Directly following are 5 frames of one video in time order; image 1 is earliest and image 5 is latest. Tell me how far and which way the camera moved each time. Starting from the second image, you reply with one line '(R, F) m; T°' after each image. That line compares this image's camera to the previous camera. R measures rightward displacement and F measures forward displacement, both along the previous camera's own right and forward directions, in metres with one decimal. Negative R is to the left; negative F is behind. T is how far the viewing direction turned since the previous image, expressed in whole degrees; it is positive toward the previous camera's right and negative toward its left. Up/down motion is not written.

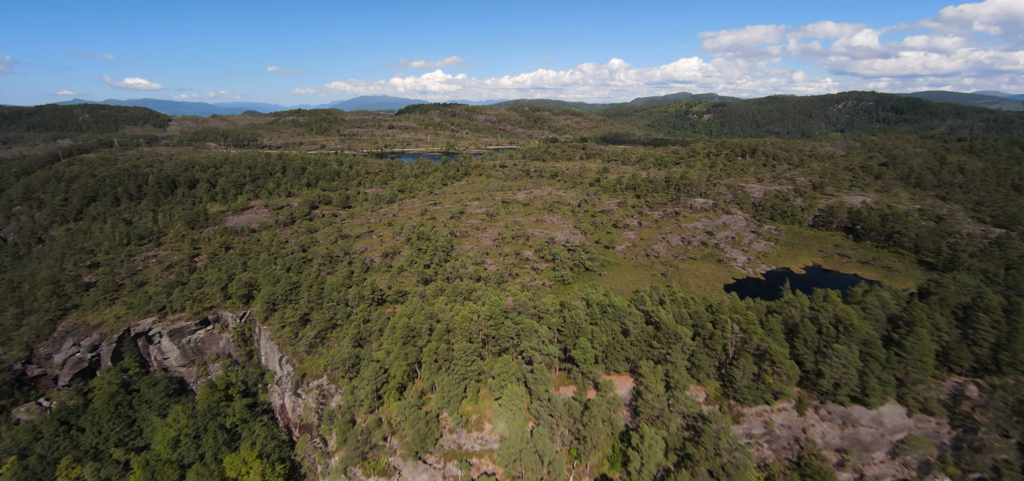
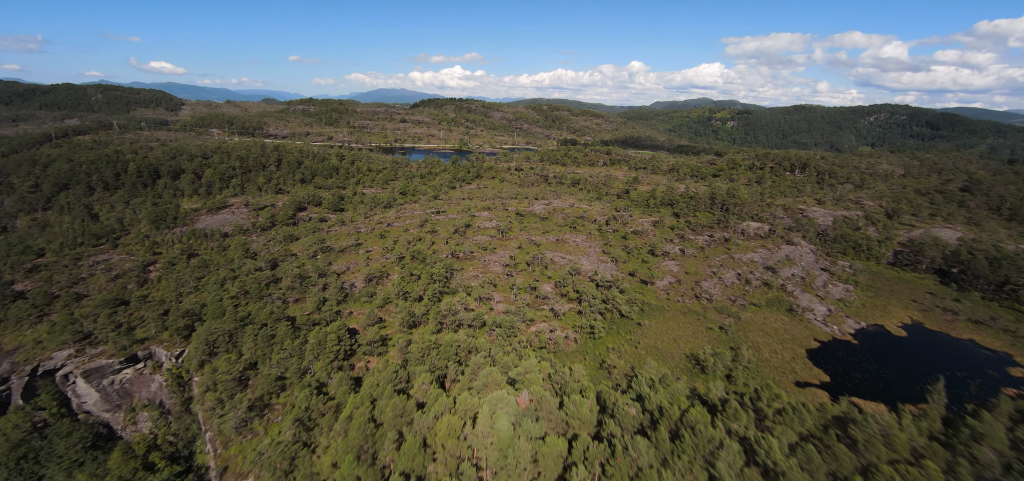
(-0.7, +11.1) m; -2°
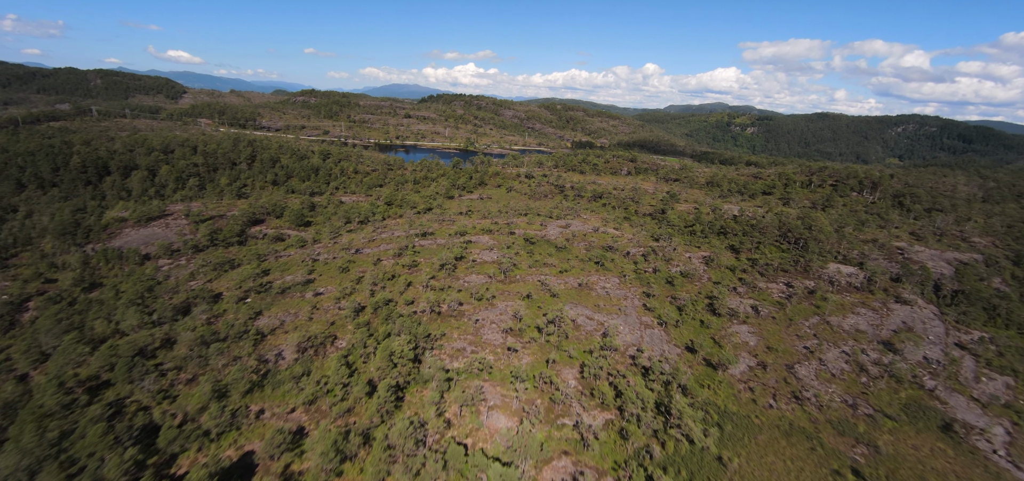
(0.0, +14.7) m; -1°
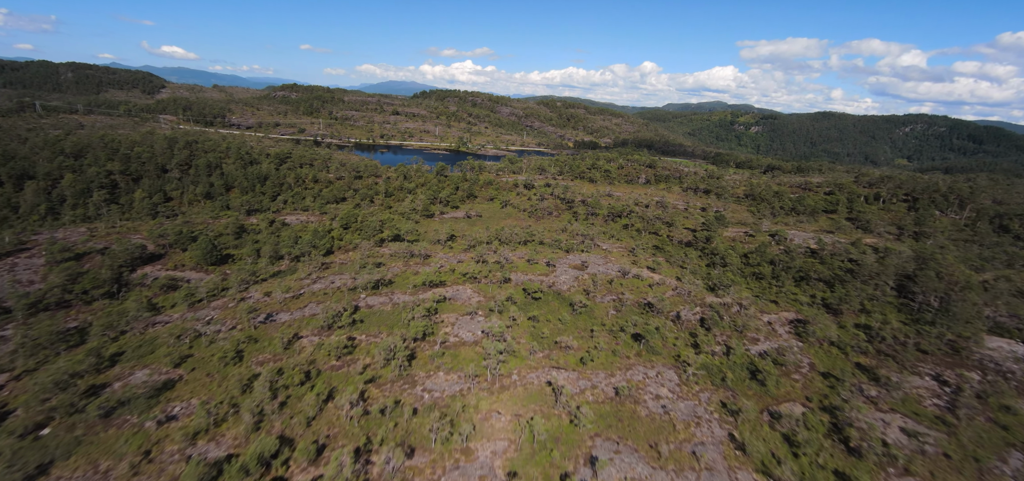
(+0.3, +15.6) m; 0°
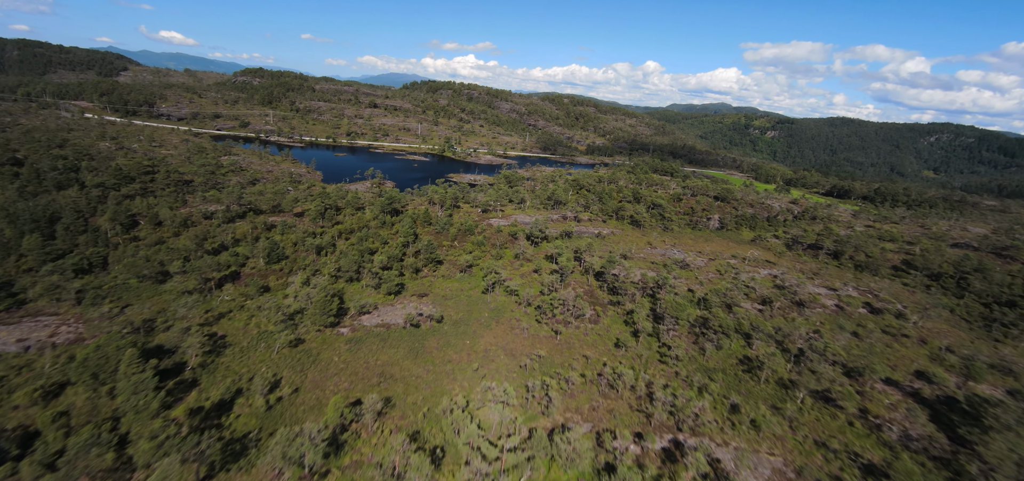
(+0.3, +28.9) m; 0°
